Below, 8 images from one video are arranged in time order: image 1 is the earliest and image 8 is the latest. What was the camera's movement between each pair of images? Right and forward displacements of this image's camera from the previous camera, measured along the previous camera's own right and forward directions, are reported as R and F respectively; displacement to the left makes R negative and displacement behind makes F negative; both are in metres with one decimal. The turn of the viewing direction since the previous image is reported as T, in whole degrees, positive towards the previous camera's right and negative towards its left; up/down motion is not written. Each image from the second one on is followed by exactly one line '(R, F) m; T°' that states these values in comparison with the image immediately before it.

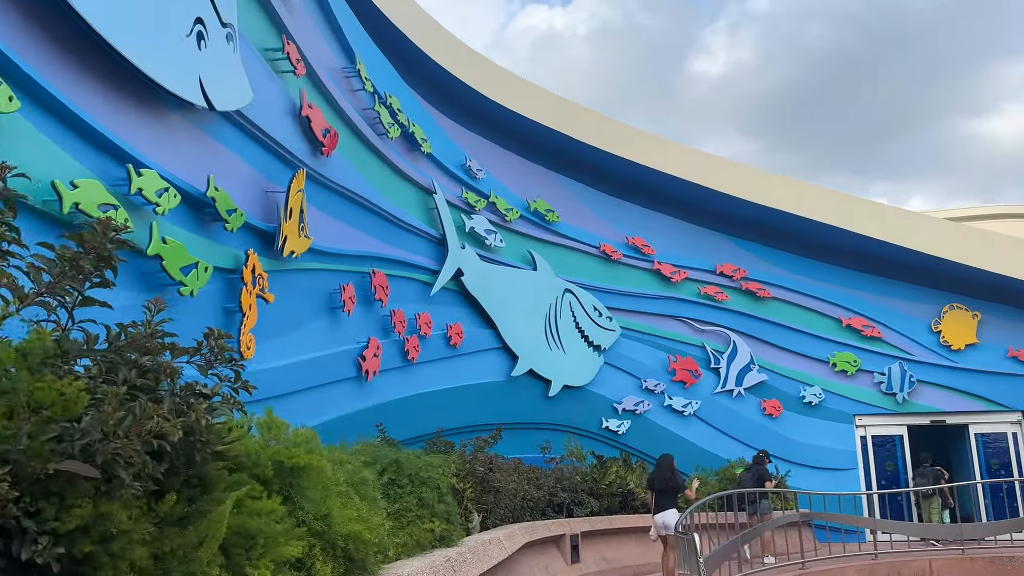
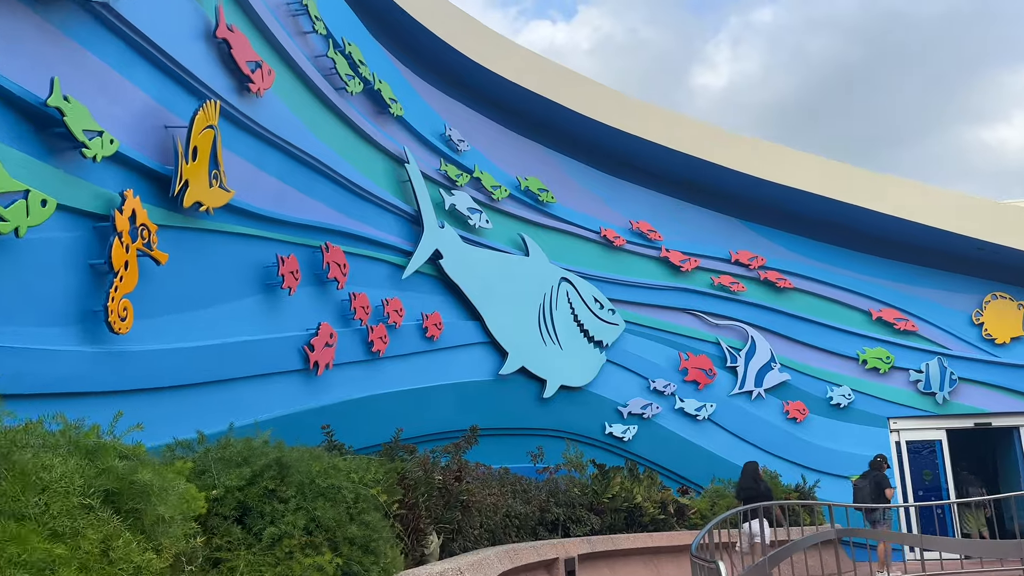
(+0.2, +1.2) m; -1°
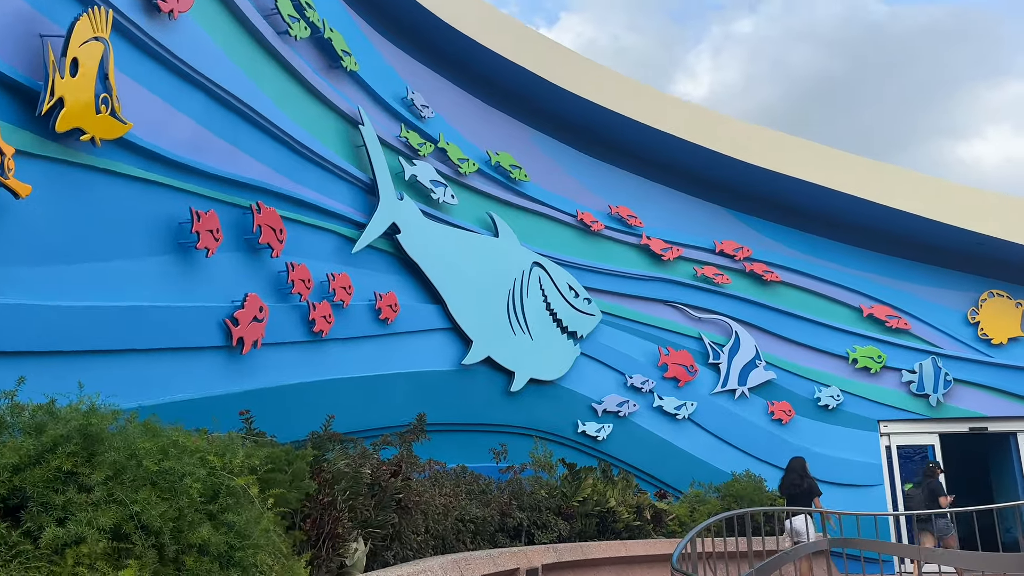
(+0.1, +0.8) m; +1°
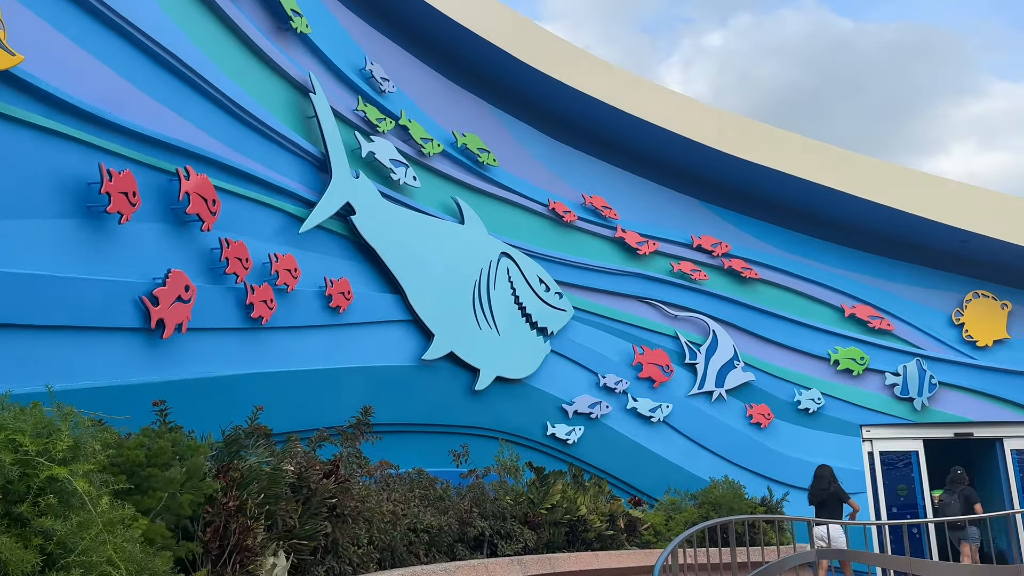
(+0.1, +0.6) m; +2°
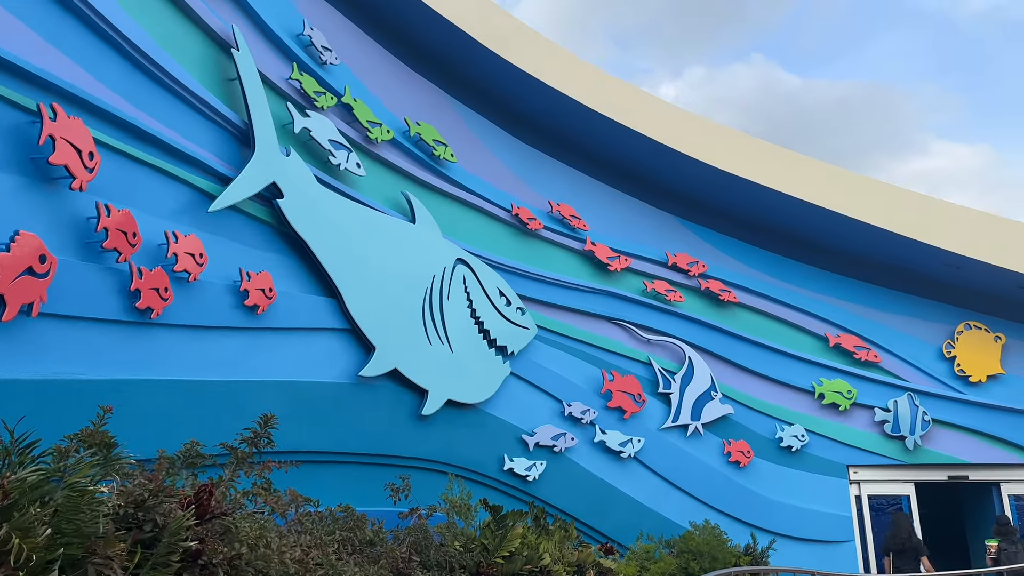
(0.0, +1.0) m; +3°
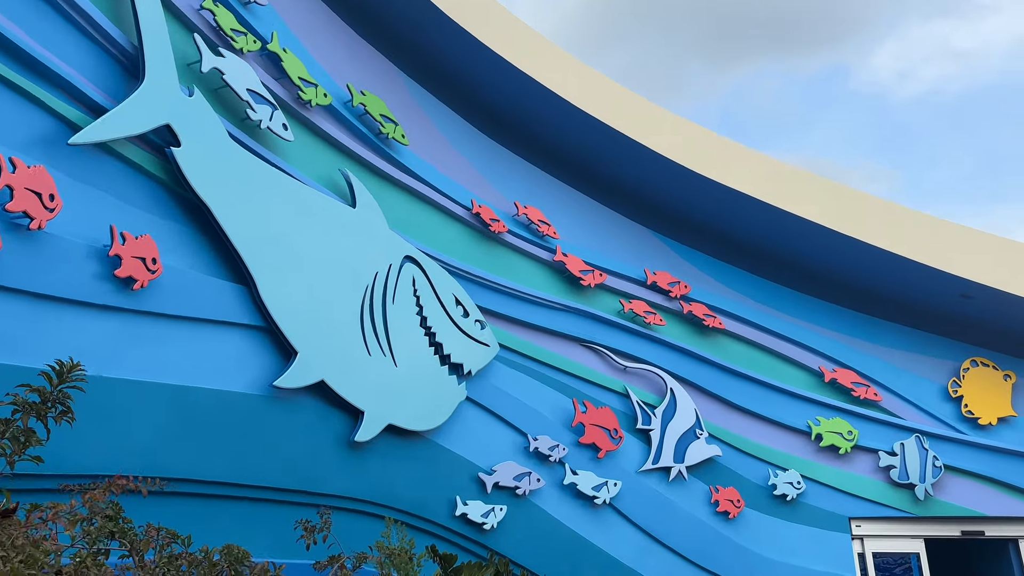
(-0.1, +1.2) m; +3°
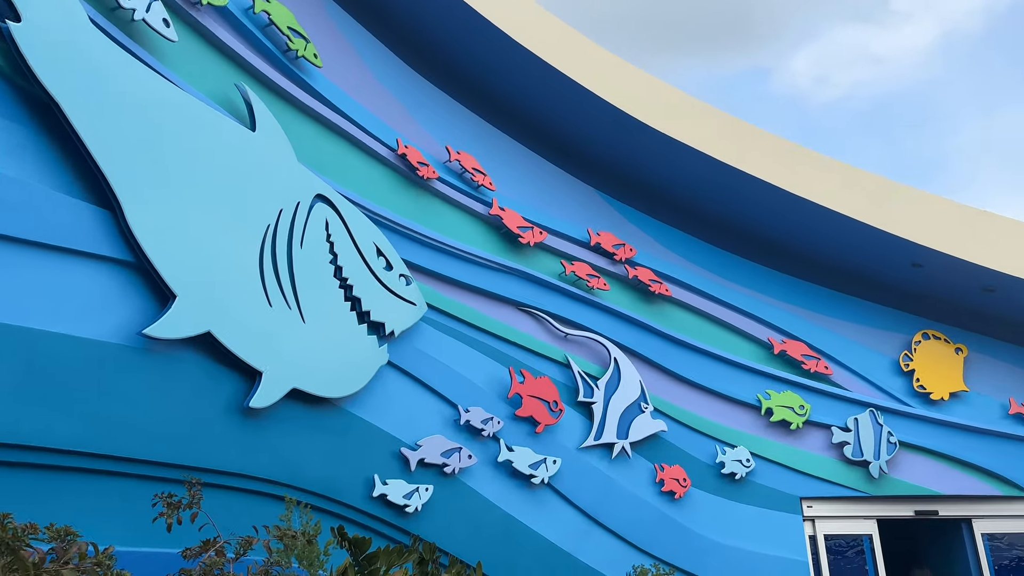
(0.0, +0.8) m; +5°
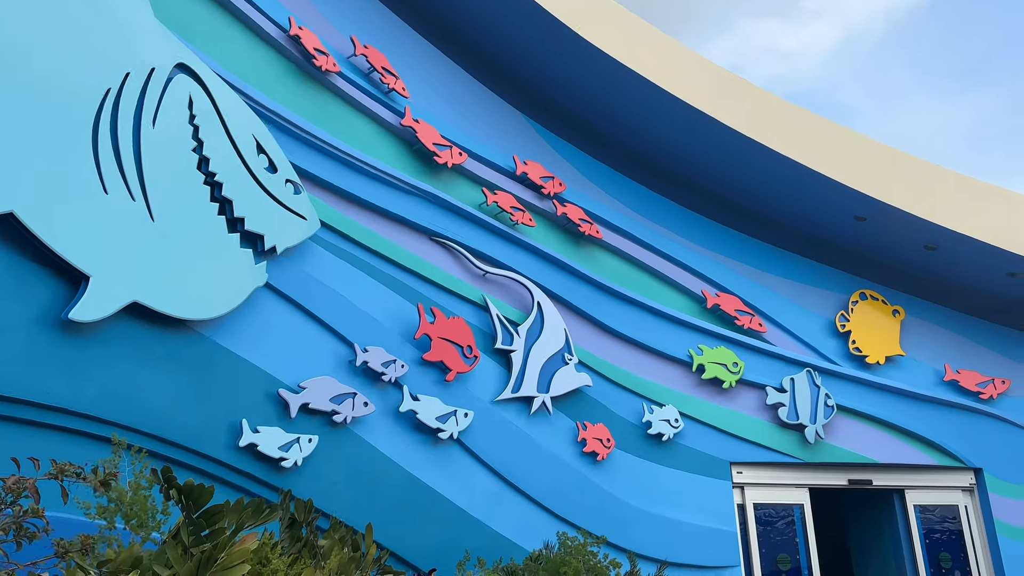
(0.0, +0.9) m; +6°
